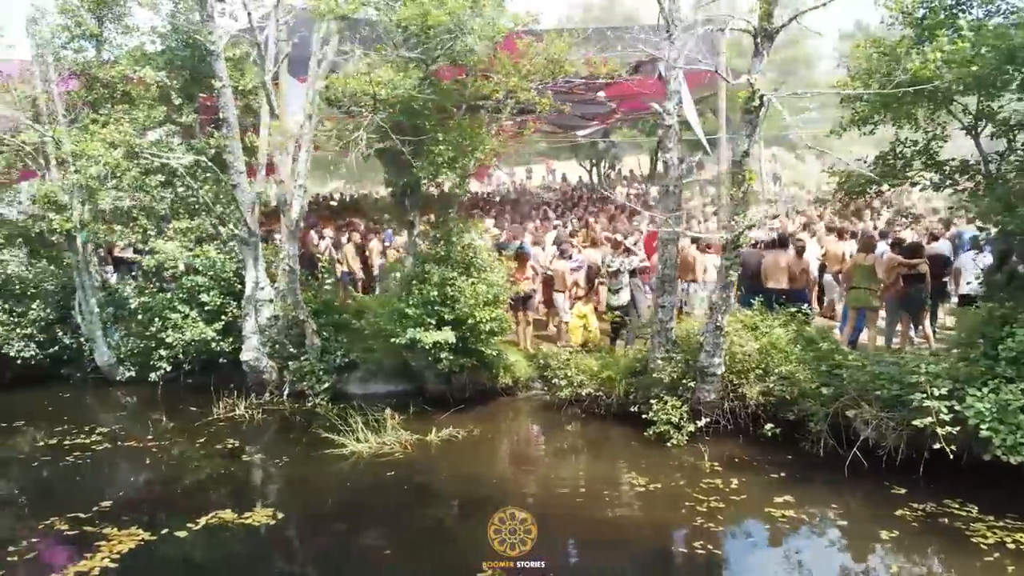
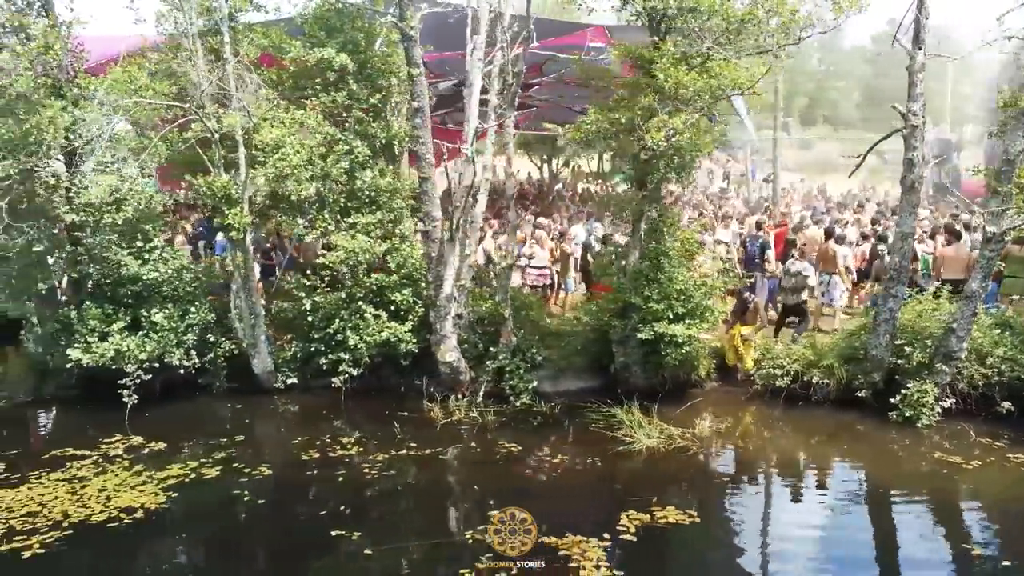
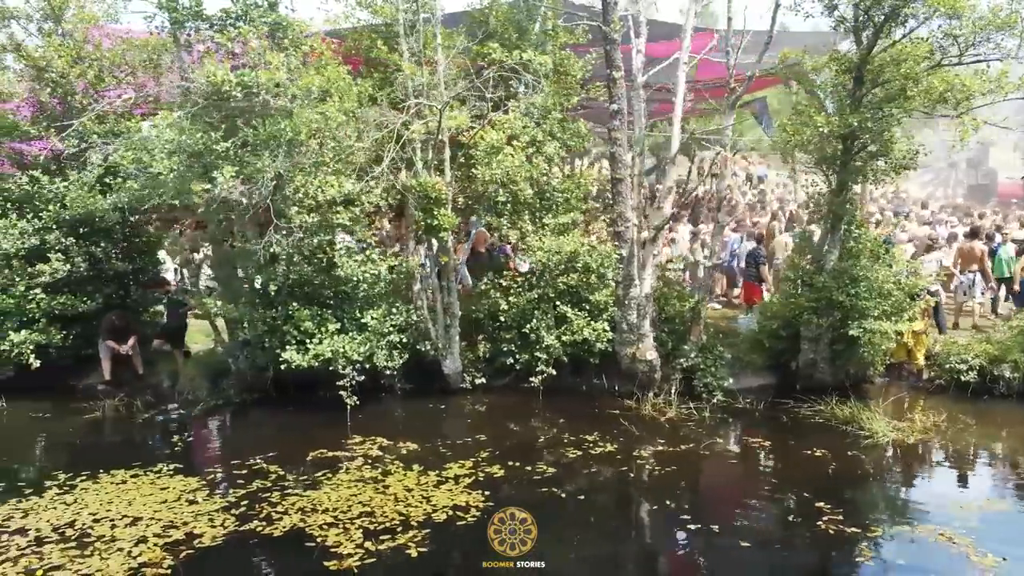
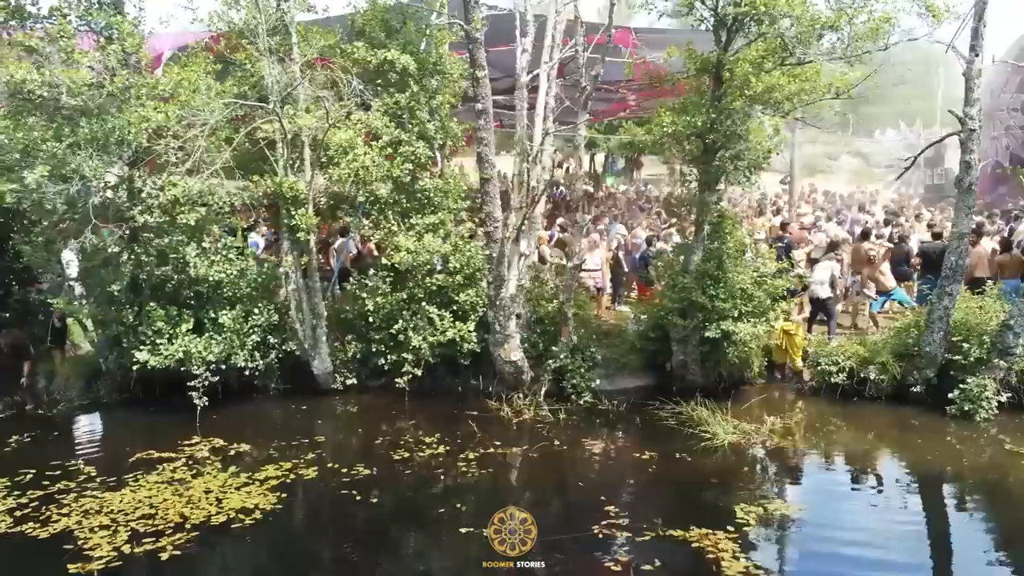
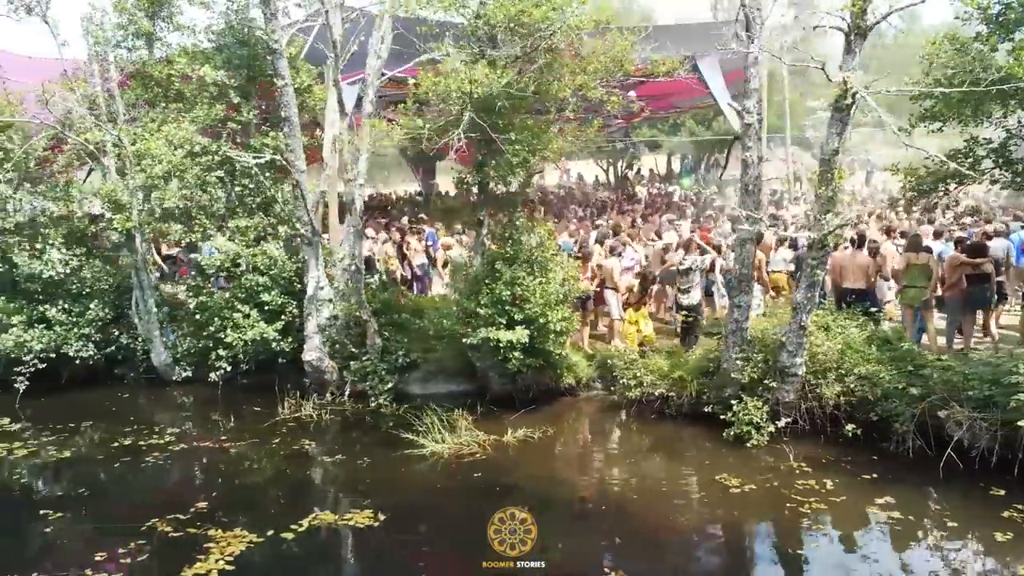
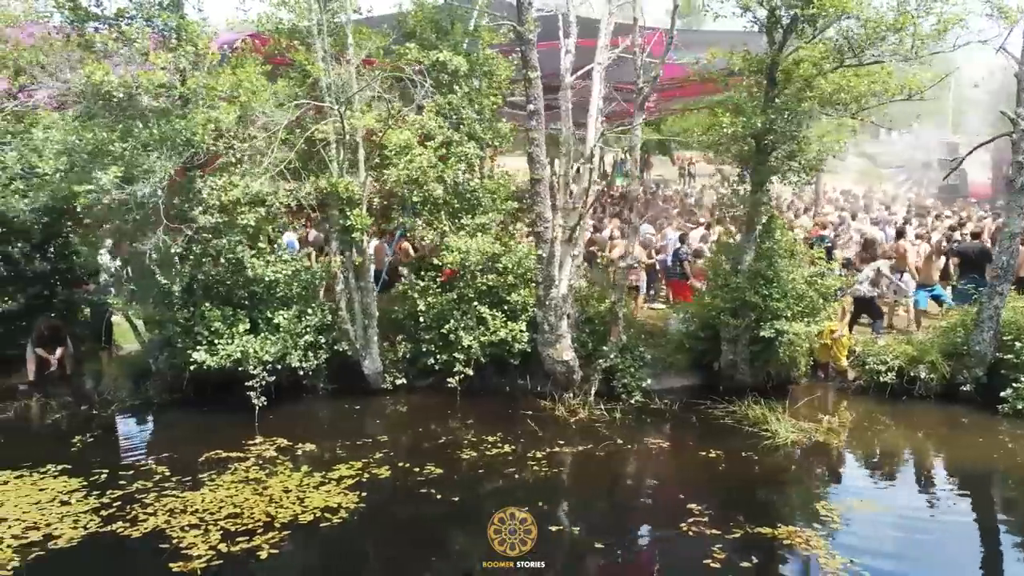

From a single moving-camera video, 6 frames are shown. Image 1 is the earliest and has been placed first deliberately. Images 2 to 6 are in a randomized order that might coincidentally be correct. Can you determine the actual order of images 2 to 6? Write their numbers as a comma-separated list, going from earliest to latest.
5, 2, 4, 6, 3
